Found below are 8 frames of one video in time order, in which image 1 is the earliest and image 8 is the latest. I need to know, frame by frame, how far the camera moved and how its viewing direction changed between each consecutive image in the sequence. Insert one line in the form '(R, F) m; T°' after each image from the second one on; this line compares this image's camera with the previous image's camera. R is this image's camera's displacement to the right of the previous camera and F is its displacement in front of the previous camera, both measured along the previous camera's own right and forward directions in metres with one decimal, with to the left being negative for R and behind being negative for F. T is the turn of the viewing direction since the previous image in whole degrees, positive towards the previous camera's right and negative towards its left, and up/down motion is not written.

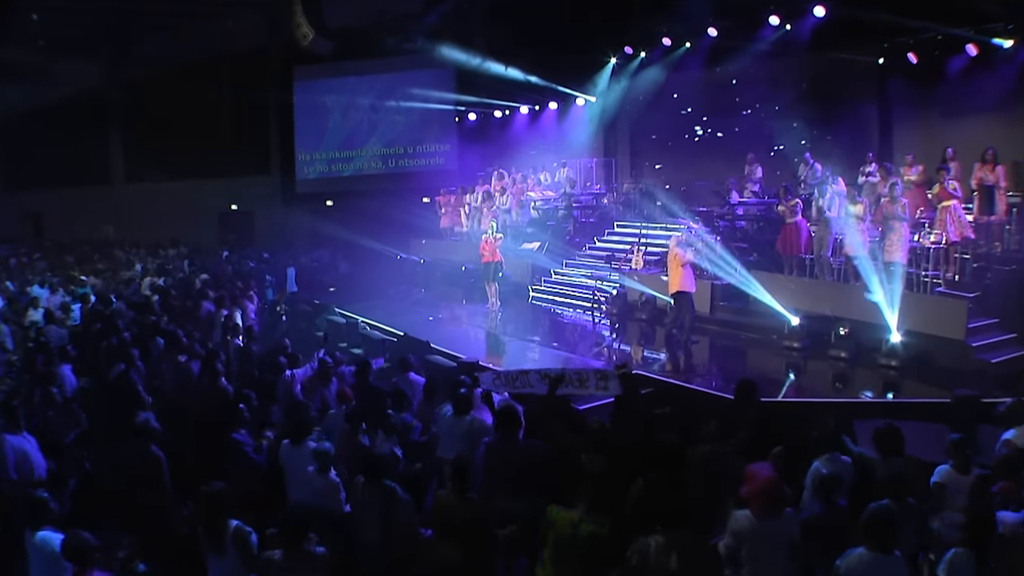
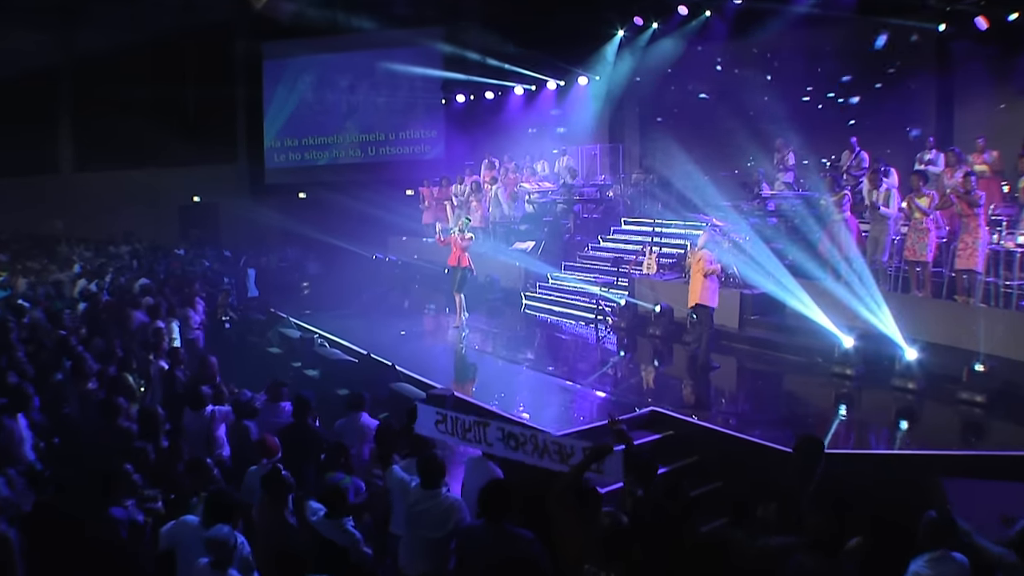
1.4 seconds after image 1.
(+0.2, +2.6) m; 0°
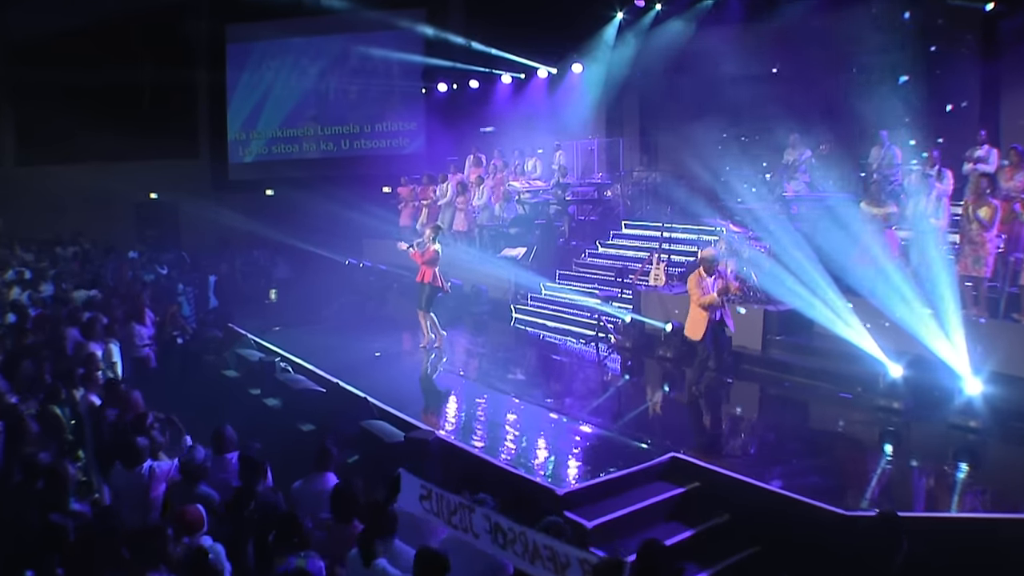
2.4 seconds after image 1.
(-0.1, +1.7) m; +1°
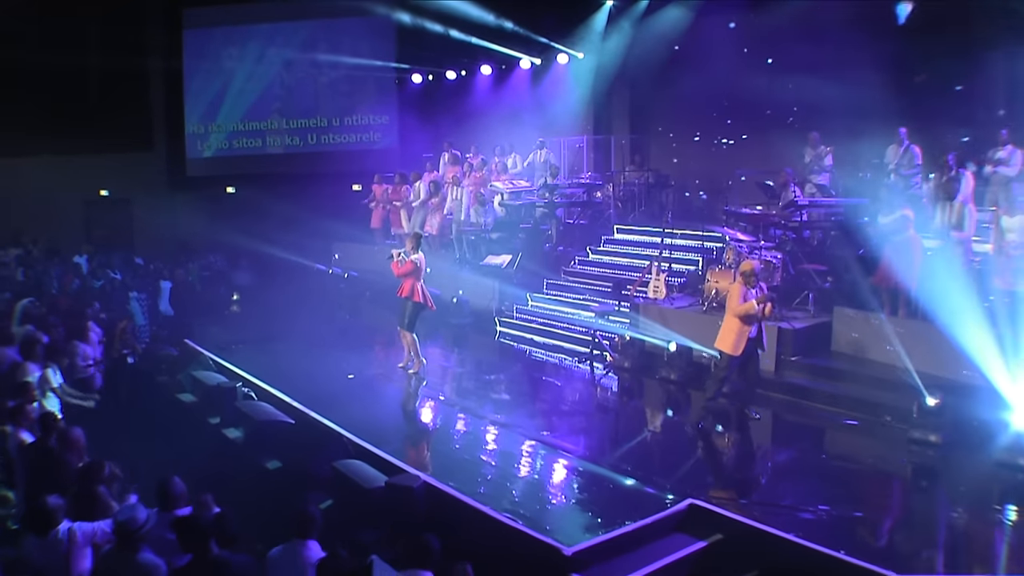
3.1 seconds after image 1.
(-0.2, +1.1) m; +2°
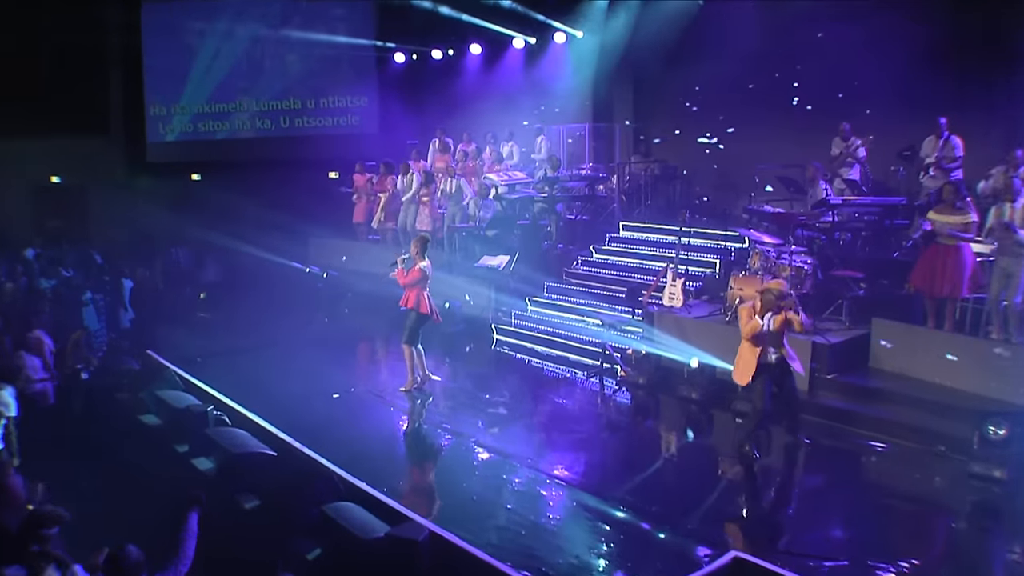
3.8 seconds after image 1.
(-0.3, +1.1) m; +2°
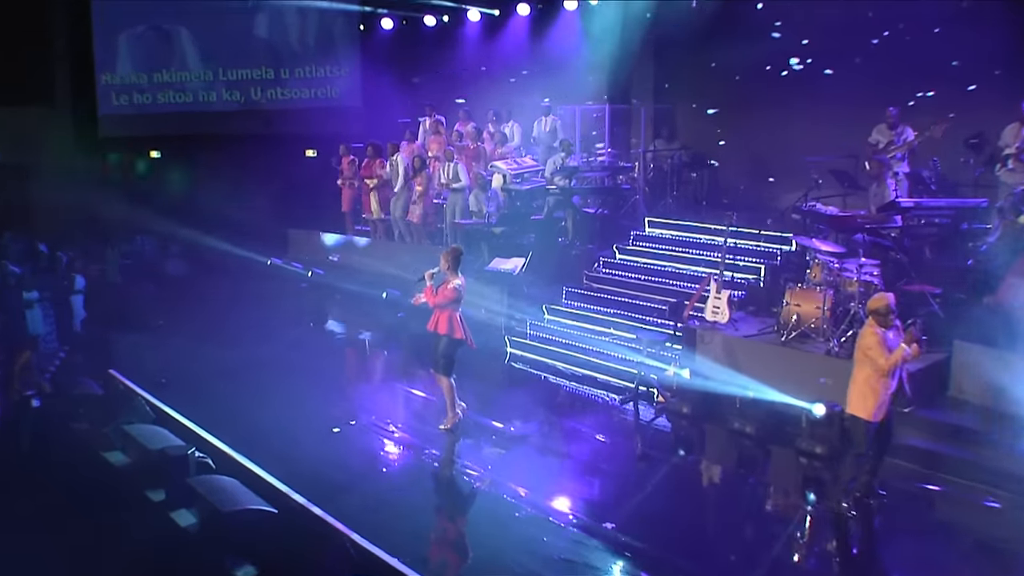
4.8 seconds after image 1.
(-0.6, +1.4) m; +2°
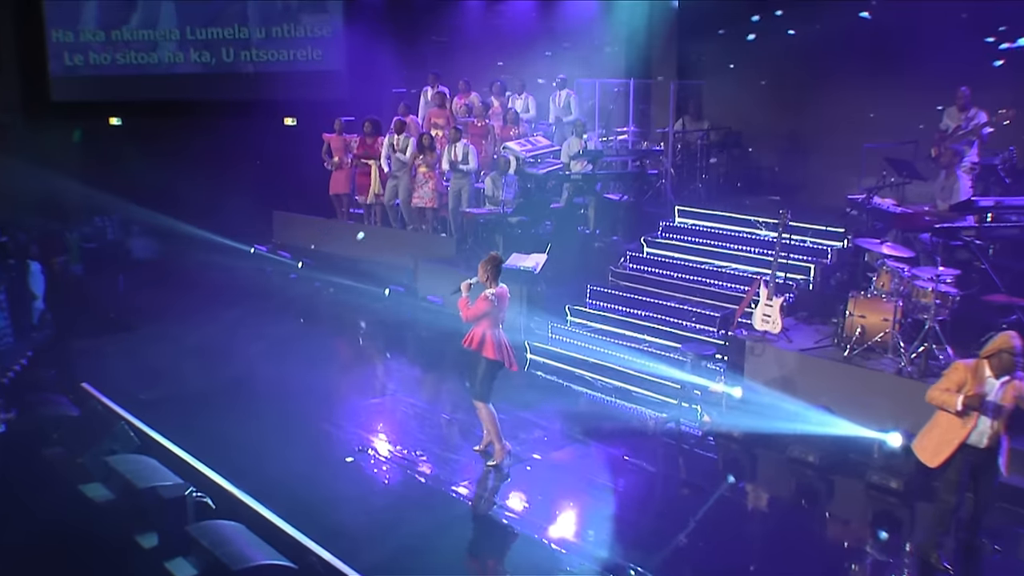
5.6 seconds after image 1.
(-0.6, +1.0) m; +3°
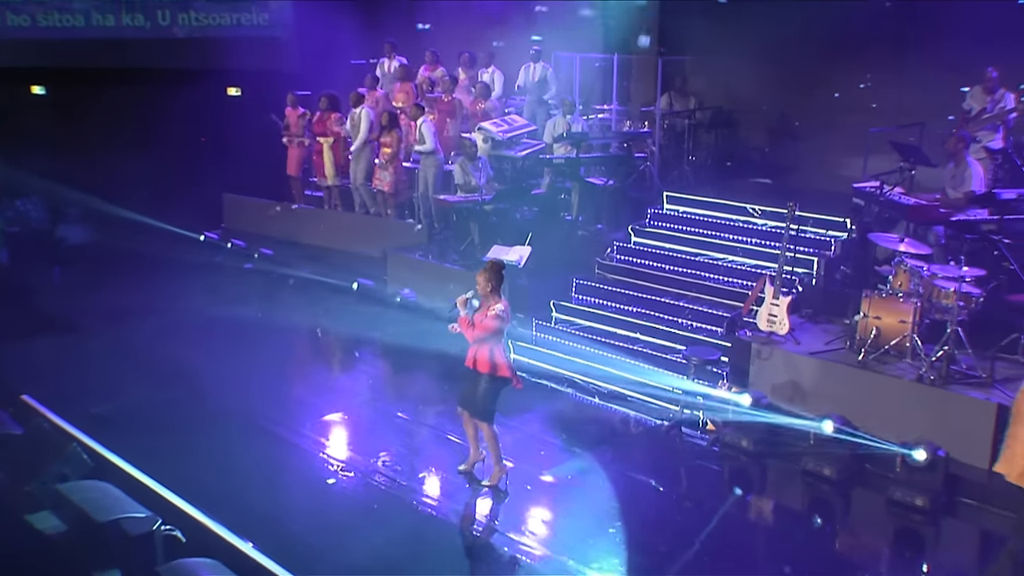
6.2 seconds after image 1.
(-0.5, +0.7) m; +4°
